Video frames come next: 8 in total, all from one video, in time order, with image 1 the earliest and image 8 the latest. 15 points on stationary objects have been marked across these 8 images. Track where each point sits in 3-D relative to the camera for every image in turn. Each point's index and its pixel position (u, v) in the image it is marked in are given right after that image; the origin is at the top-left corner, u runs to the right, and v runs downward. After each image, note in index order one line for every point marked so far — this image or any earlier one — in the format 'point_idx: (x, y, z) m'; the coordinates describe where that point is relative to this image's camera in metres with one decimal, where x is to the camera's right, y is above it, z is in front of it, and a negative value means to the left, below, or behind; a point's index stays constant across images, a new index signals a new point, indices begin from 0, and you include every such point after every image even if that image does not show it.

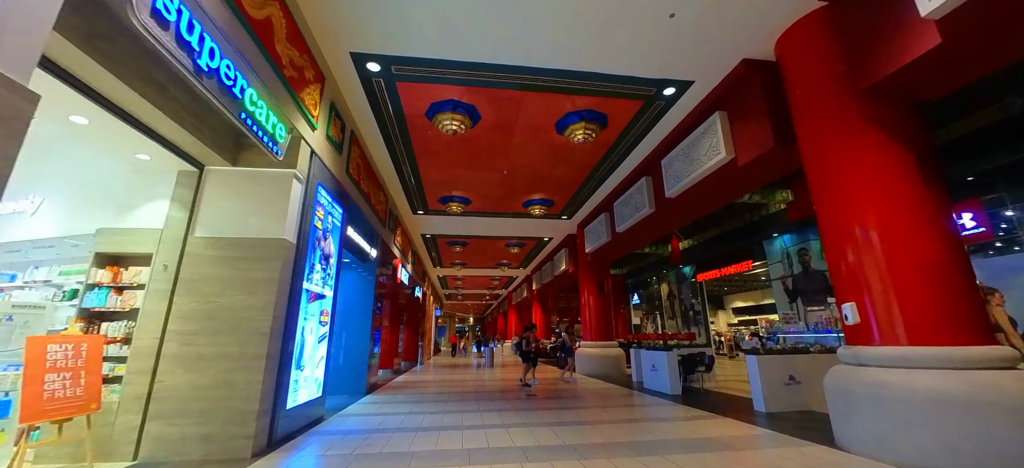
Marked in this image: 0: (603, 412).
0: (+1.2, -2.3, +4.7) m
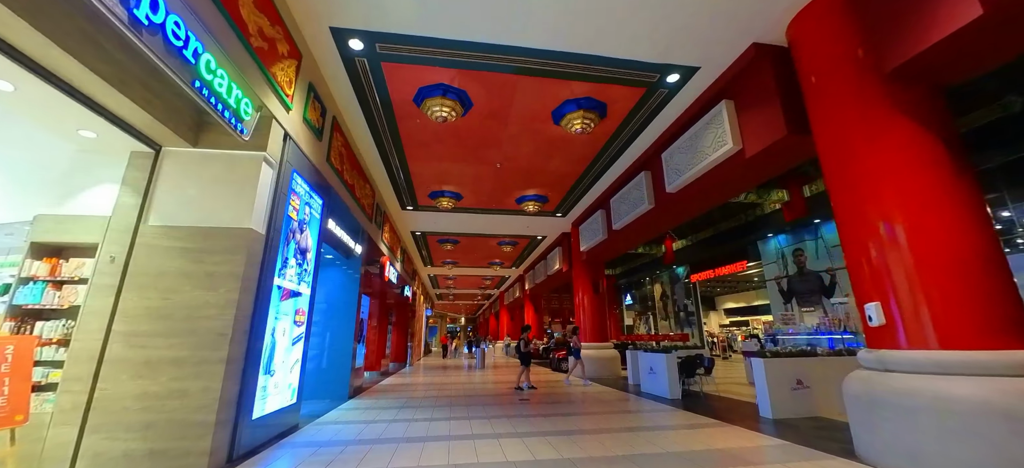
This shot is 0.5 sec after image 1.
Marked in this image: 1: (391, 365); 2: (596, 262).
0: (+1.1, -2.3, +4.4) m
1: (-4.2, -4.5, +12.6) m
2: (+2.1, -0.7, +9.2) m
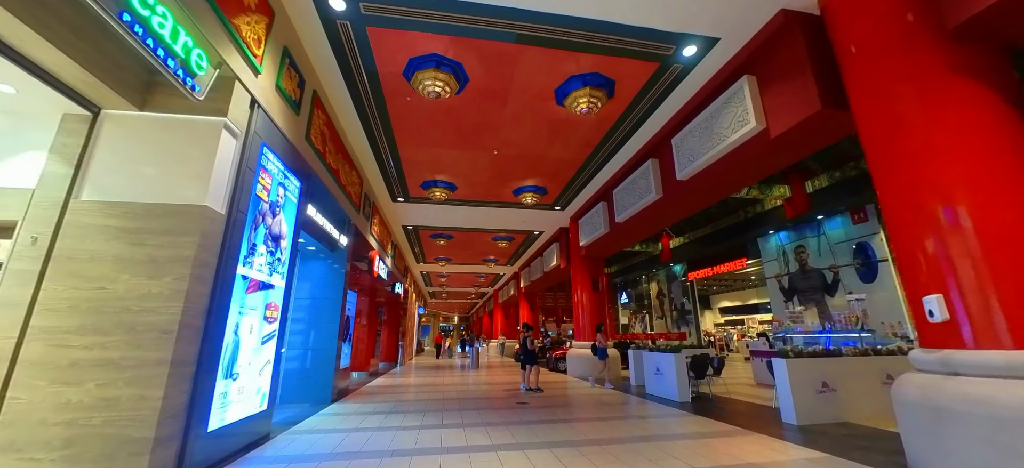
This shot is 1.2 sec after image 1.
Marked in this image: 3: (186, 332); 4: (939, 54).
0: (+1.1, -2.1, +4.0) m
1: (-4.3, -4.3, +12.1) m
2: (+2.0, -0.6, +8.9) m
3: (-2.0, -0.6, +2.2) m
4: (+3.0, +1.3, +2.5) m
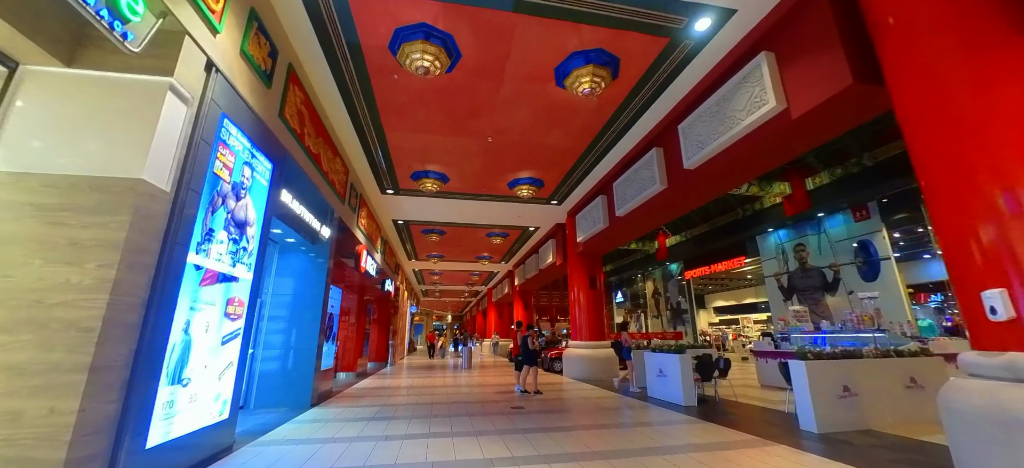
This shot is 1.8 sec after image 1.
0: (+1.0, -2.0, +3.7) m
1: (-4.5, -4.2, +11.7) m
2: (+1.9, -0.5, +8.5) m
3: (-2.0, -0.5, +1.8) m
4: (+3.0, +1.3, +2.2) m
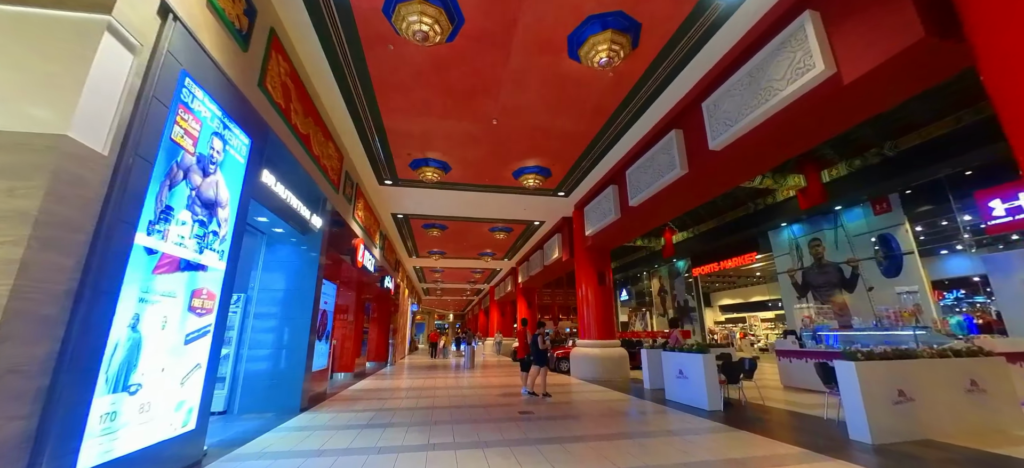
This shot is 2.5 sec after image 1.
0: (+1.1, -1.9, +3.3) m
1: (-4.4, -4.0, +11.3) m
2: (+2.0, -0.3, +8.1) m
3: (-1.9, -0.4, +1.4) m
4: (+3.0, +1.5, +1.8) m
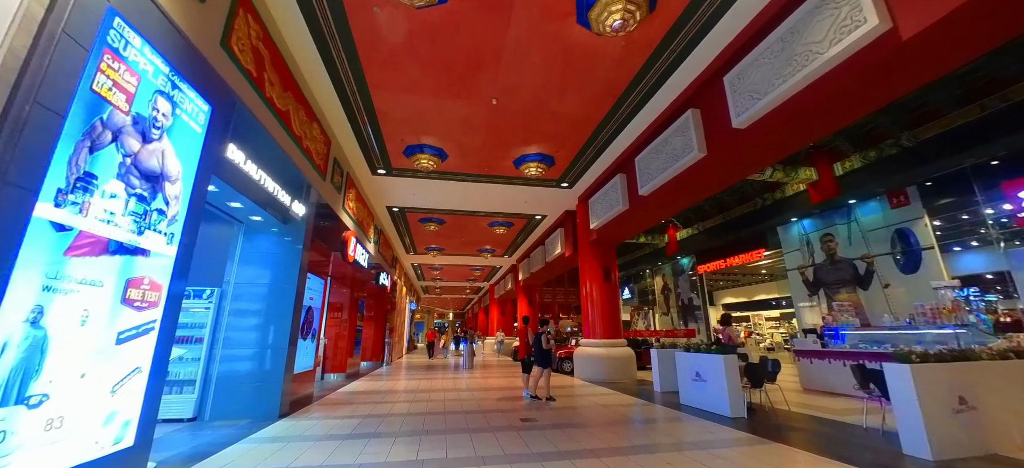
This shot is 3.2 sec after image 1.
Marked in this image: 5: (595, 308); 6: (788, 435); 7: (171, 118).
0: (+1.1, -1.8, +2.9) m
1: (-4.4, -3.9, +10.9) m
2: (+2.0, -0.2, +7.7) m
3: (-1.9, -0.2, +1.0) m
4: (+3.1, +1.6, +1.4) m
5: (+1.7, -1.5, +7.6) m
6: (+2.5, -1.8, +3.4) m
7: (-2.1, +0.7, +2.2) m
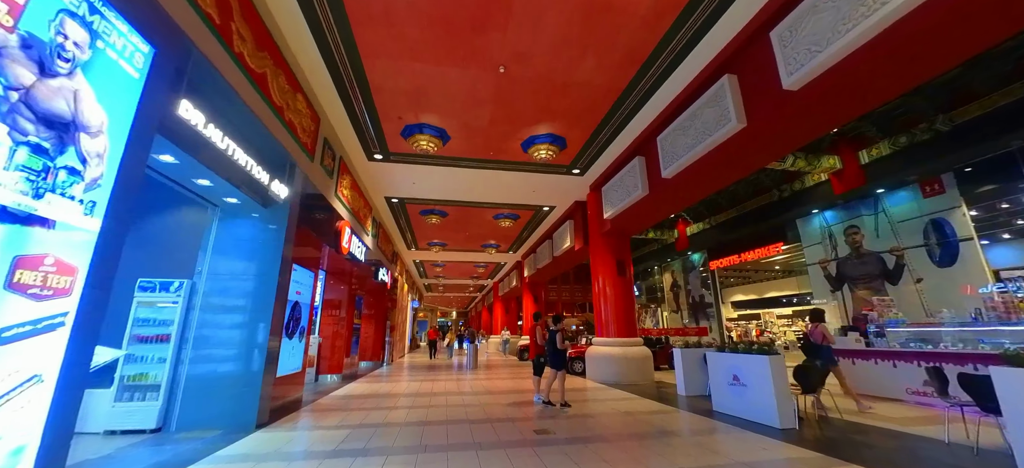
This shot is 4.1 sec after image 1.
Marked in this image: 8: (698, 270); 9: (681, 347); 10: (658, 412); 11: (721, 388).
0: (+1.2, -1.6, +2.4) m
1: (-4.2, -3.7, +10.4) m
2: (+2.1, 0.0, +7.2) m
3: (-1.8, -0.1, +0.5) m
4: (+3.1, +1.8, +0.8) m
5: (+1.9, -1.3, +7.1) m
6: (+2.6, -1.7, +2.8) m
7: (-2.0, +0.9, +1.7) m
8: (+7.8, -1.5, +15.1) m
9: (+2.5, -1.6, +5.4) m
10: (+1.7, -2.1, +4.3) m
11: (+2.3, -1.7, +4.0) m
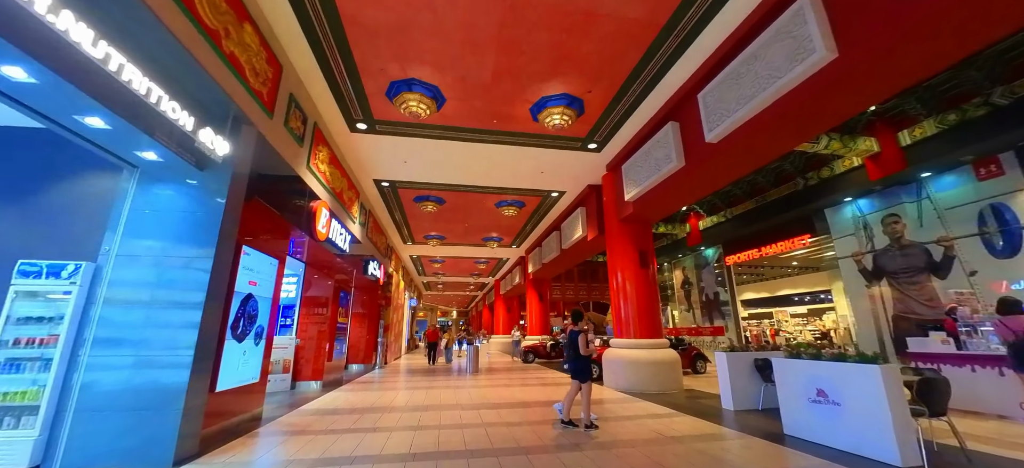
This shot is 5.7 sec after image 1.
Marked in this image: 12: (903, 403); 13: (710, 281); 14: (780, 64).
0: (+1.3, -1.4, +1.4) m
1: (-4.1, -3.5, +9.5) m
2: (+2.3, +0.2, +6.2) m
3: (-1.7, +0.1, -0.4) m
4: (+3.2, +2.0, -0.1) m
5: (+2.0, -1.1, +6.2) m
6: (+2.7, -1.4, +1.9) m
7: (-1.9, +1.1, +0.8) m
8: (+7.9, -1.2, +14.2) m
9: (+2.6, -1.4, +4.4) m
10: (+1.8, -1.8, +3.4) m
11: (+2.4, -1.4, +3.1) m
12: (+2.6, -1.2, +2.5) m
13: (+7.9, -1.8, +14.5) m
14: (+2.3, +1.5, +3.1) m
